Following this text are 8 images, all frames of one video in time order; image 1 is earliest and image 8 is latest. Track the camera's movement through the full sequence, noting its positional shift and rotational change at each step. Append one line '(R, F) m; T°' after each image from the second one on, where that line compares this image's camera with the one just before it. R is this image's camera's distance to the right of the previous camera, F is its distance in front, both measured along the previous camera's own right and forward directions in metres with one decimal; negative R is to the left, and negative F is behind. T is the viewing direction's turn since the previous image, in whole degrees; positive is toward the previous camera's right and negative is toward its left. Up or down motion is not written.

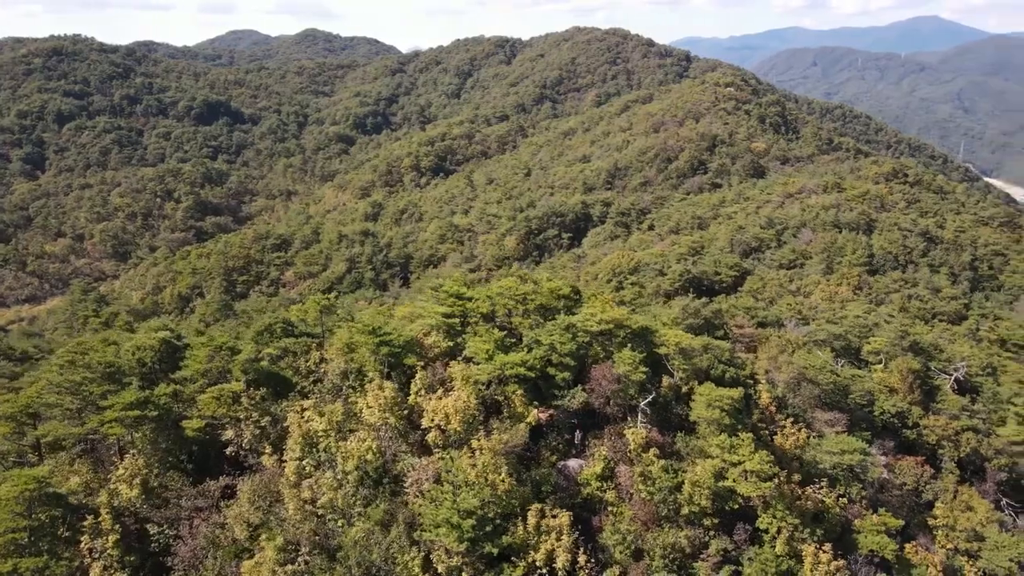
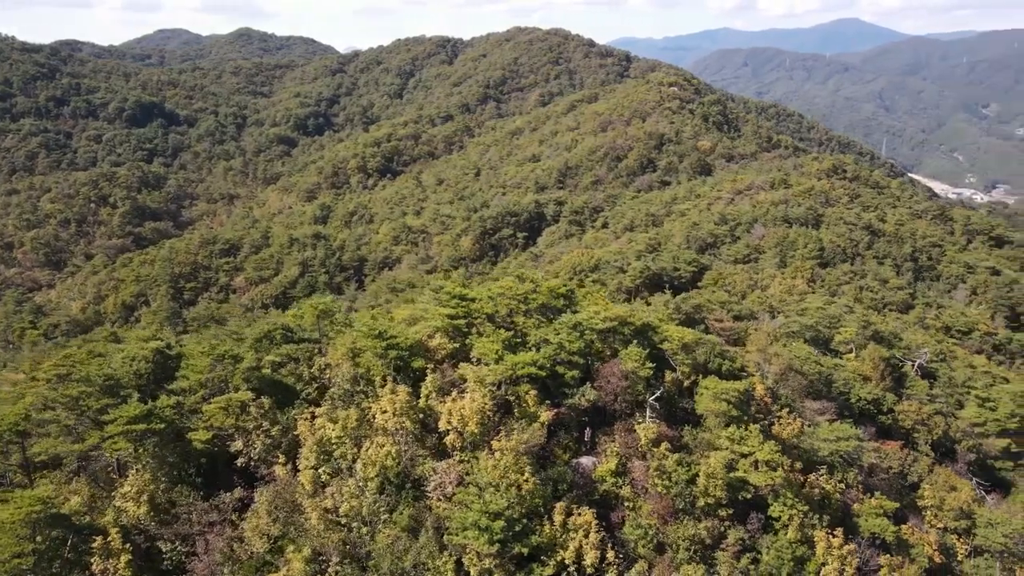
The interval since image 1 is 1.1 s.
(-1.3, +0.1) m; +4°
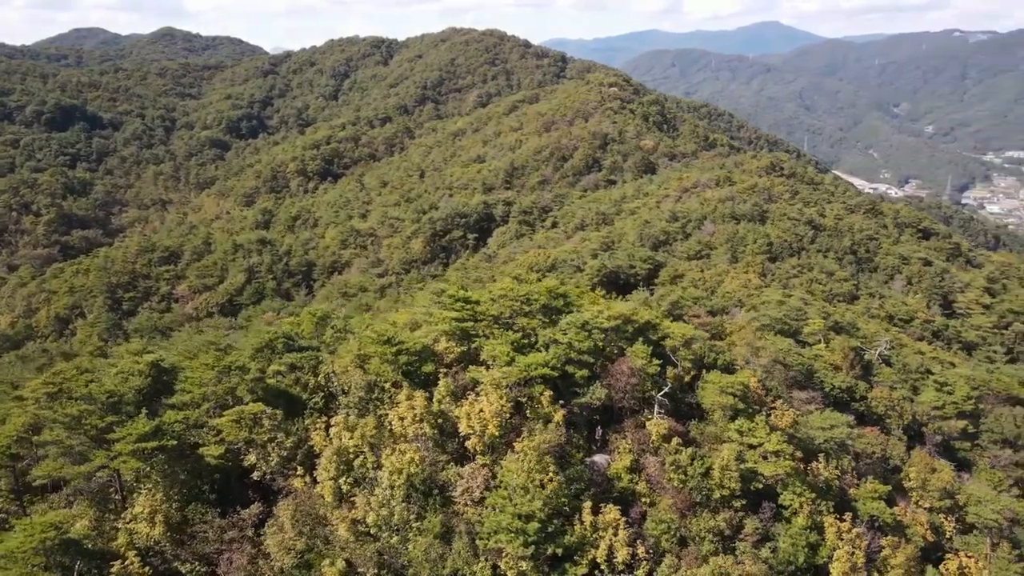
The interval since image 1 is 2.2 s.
(-1.4, +0.1) m; +5°
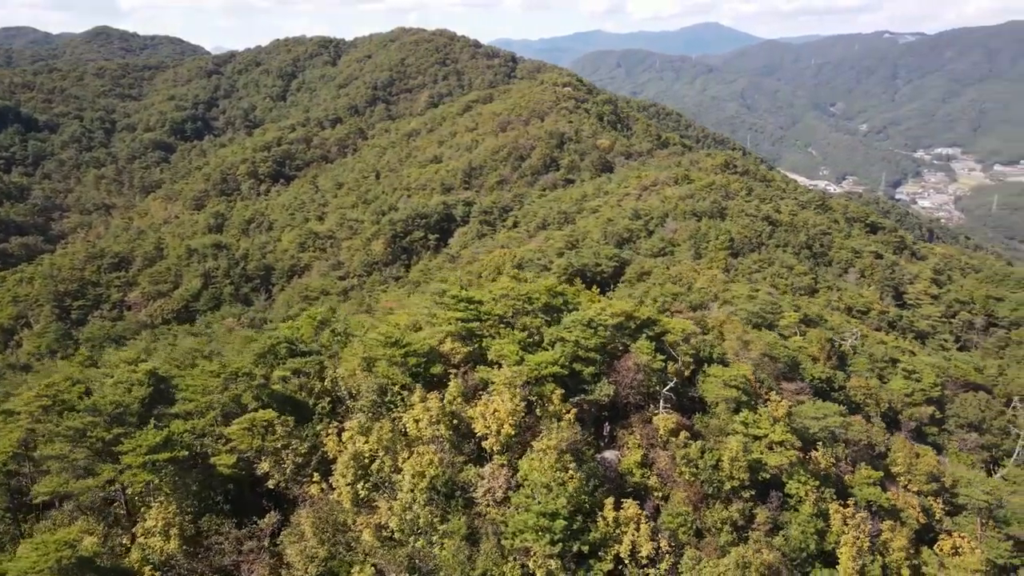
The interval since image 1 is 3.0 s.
(-1.1, +0.1) m; +4°
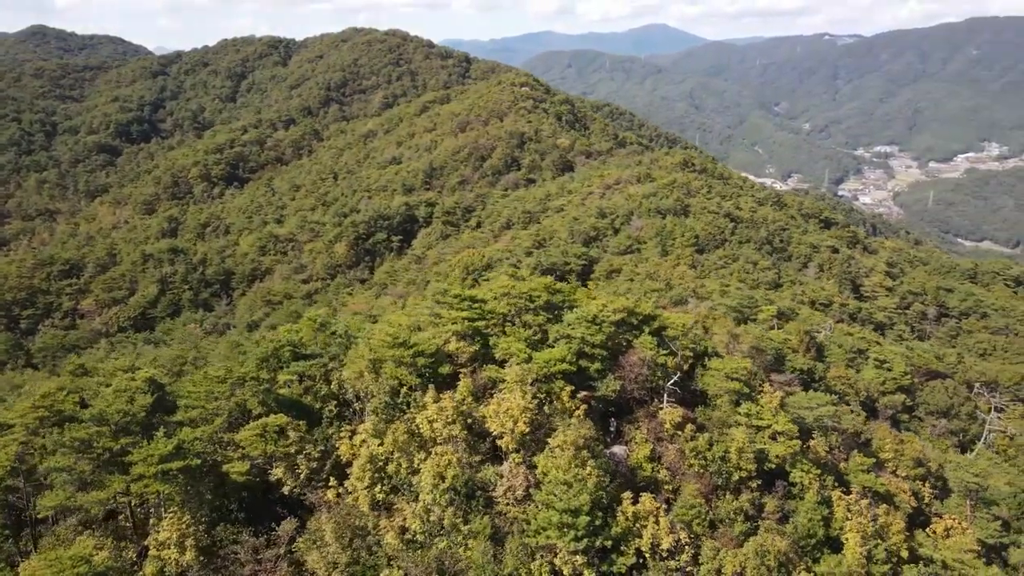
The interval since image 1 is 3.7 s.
(-1.0, +0.1) m; +3°
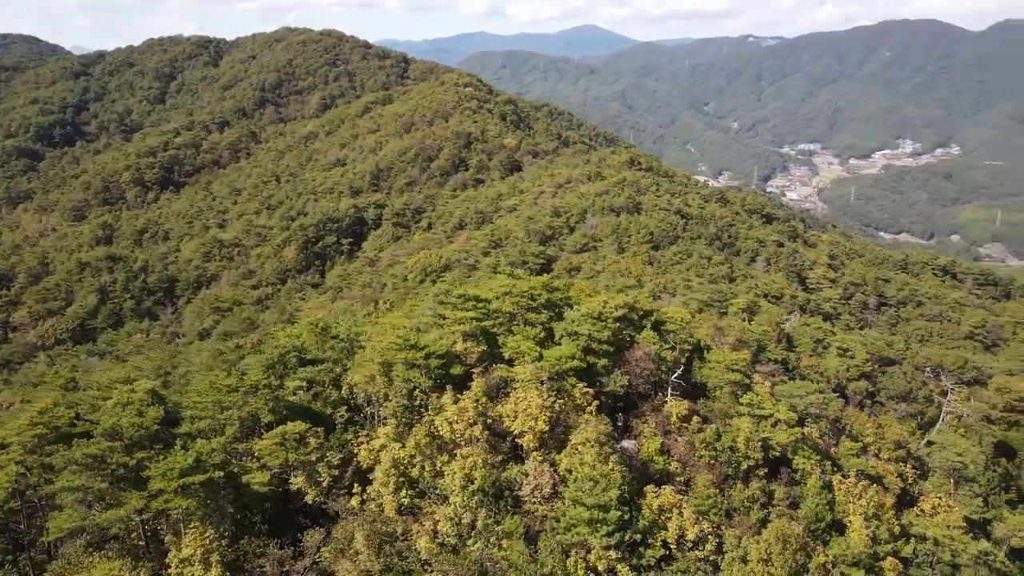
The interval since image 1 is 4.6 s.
(-1.4, +0.1) m; +4°
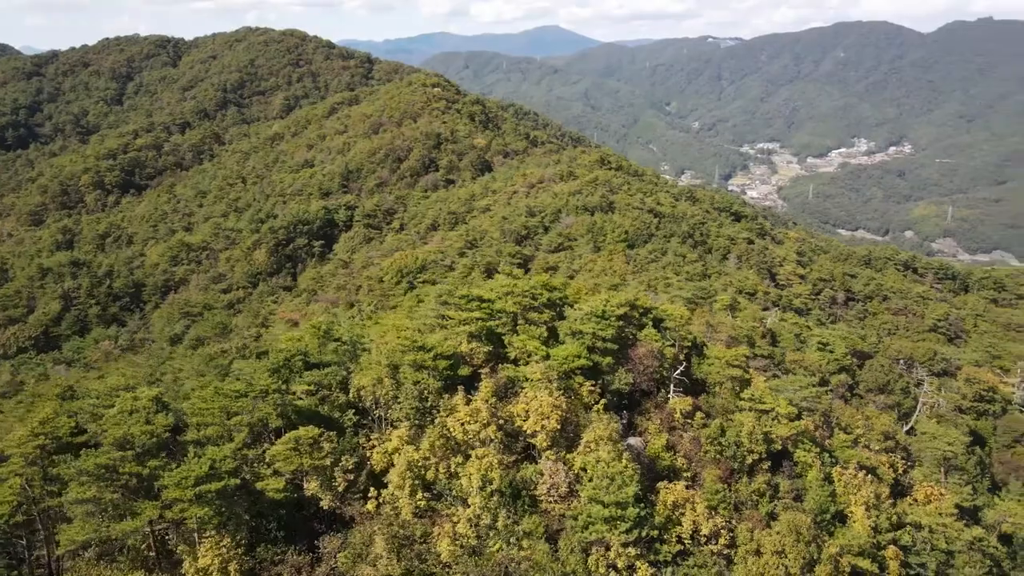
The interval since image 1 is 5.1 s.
(-0.8, 0.0) m; +3°
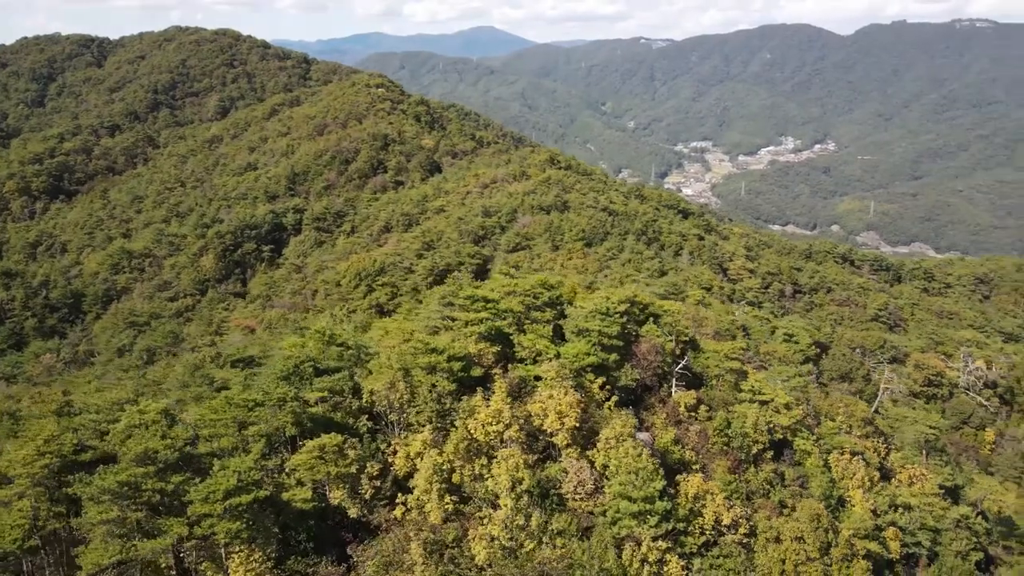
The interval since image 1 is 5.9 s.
(-1.3, +0.1) m; +4°
